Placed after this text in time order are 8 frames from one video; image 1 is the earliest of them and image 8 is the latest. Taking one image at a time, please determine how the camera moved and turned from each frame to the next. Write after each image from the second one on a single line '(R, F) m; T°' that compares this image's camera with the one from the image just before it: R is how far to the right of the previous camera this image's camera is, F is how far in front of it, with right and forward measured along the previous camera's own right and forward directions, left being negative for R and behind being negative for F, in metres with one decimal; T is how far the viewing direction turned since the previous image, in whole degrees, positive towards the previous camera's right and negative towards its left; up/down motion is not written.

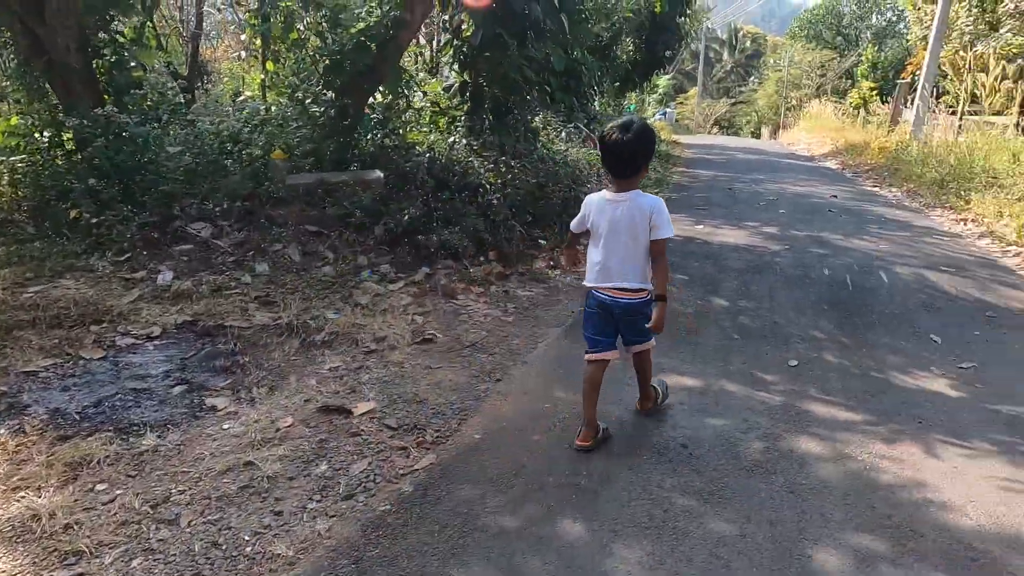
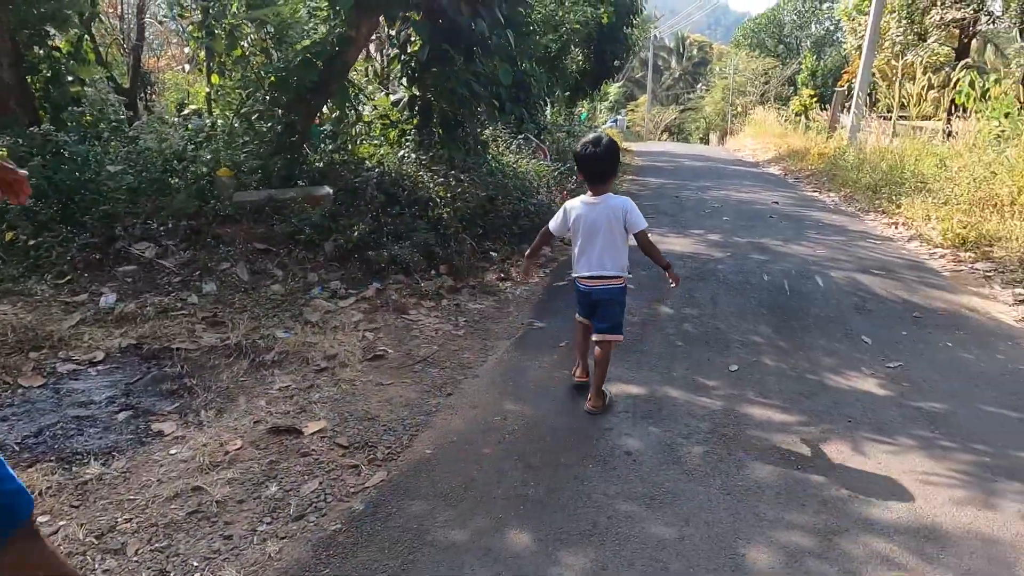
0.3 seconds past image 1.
(0.0, -0.1) m; +4°
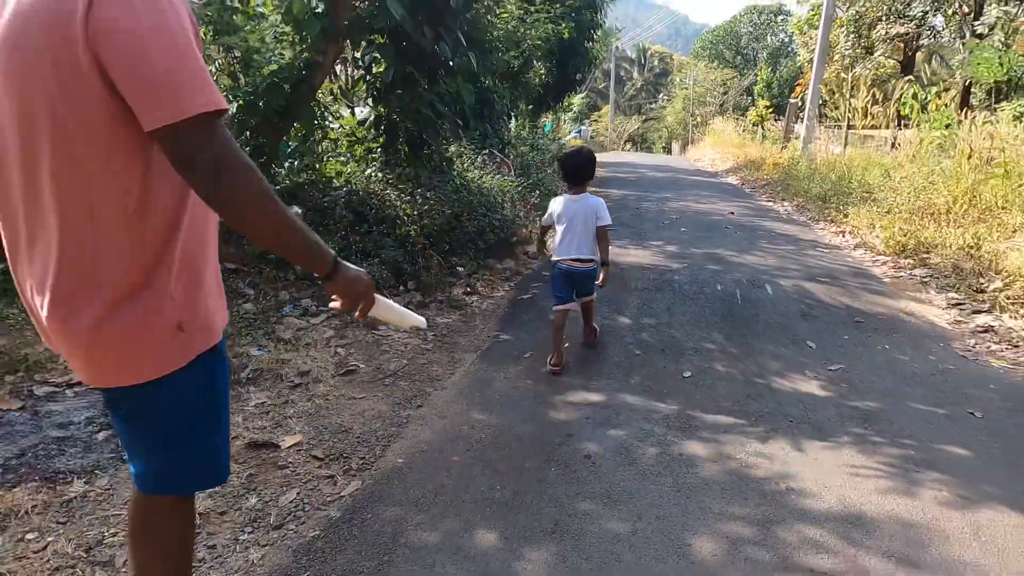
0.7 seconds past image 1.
(0.0, -0.2) m; +3°
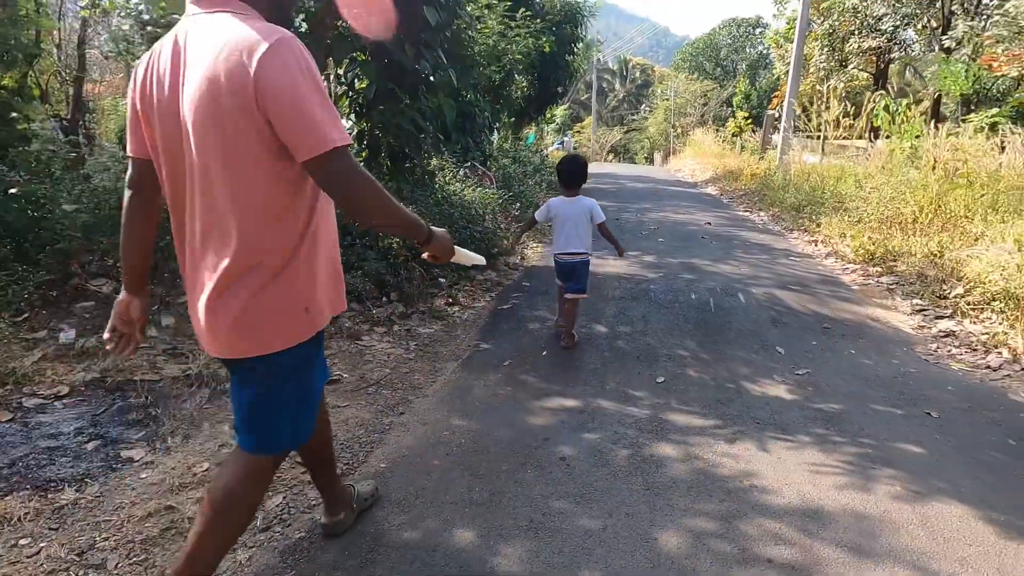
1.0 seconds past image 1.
(0.0, -0.1) m; +1°
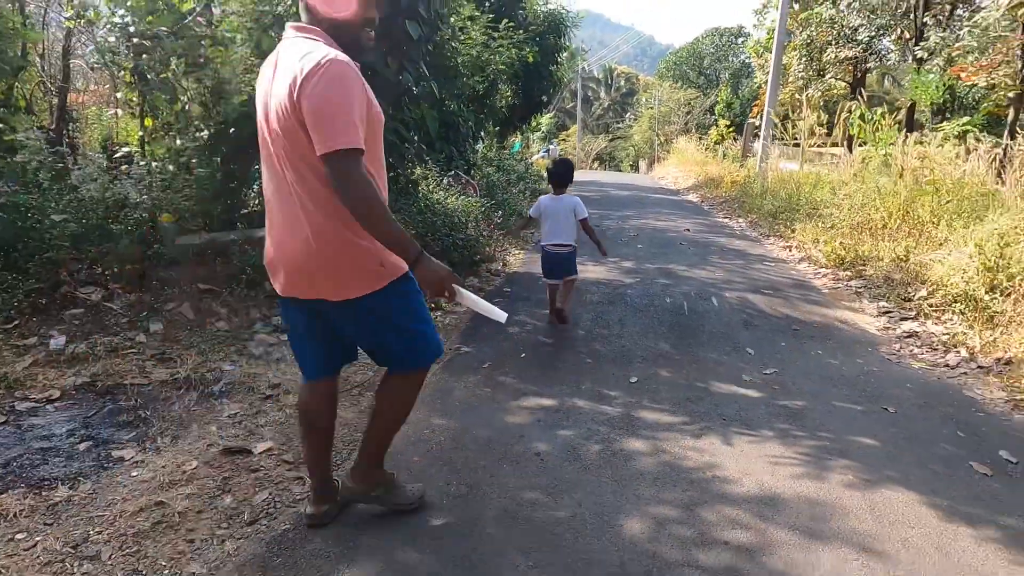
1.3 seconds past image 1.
(+0.1, -0.1) m; +1°
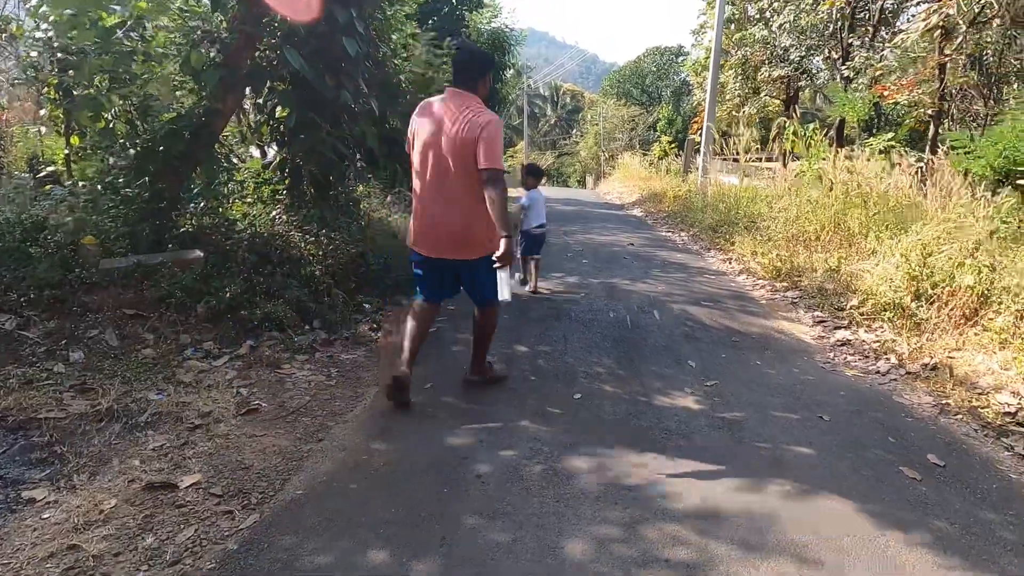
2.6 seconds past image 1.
(+0.1, 0.0) m; +4°
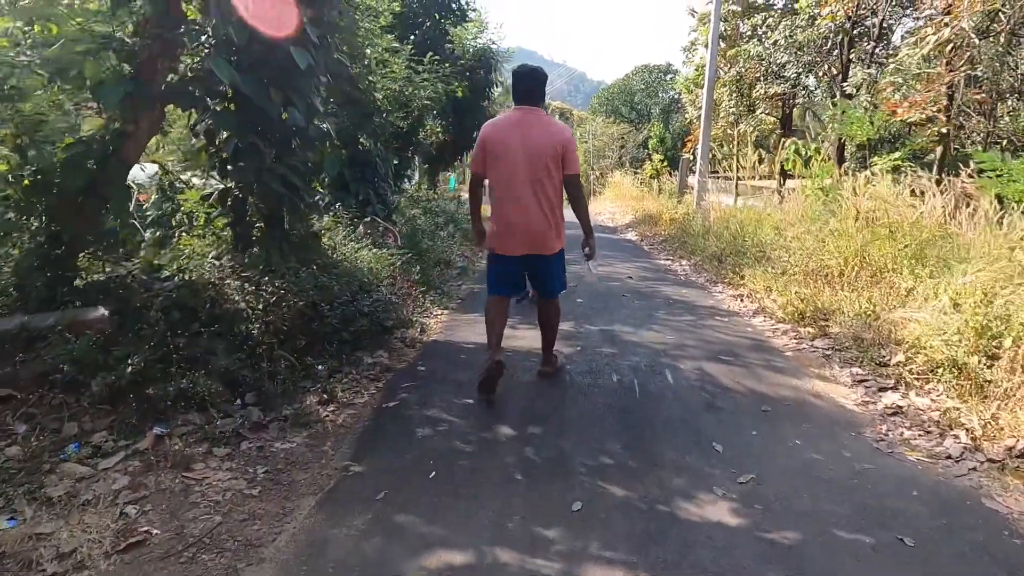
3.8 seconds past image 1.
(+0.1, +0.9) m; +1°
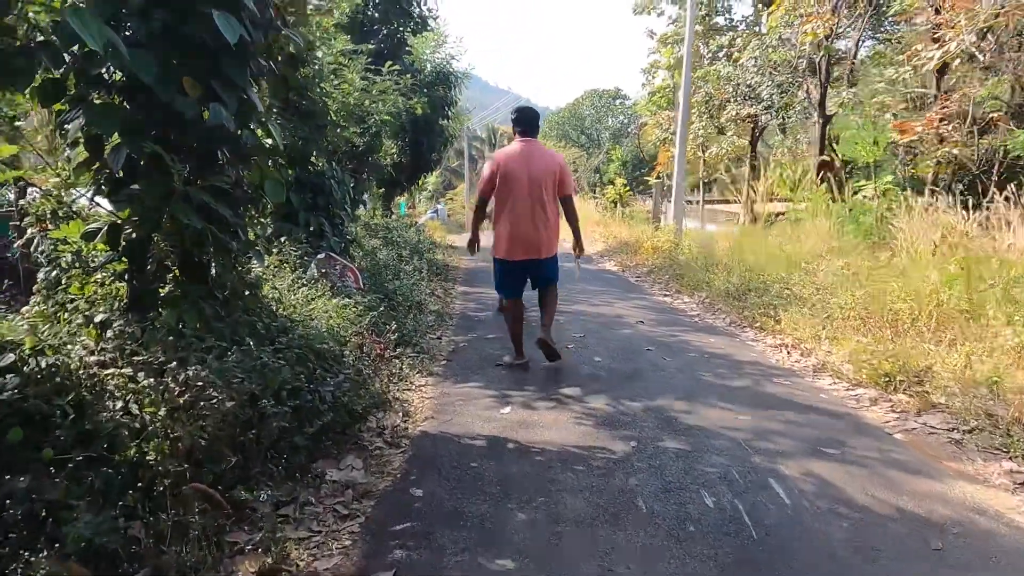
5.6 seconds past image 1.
(-0.4, +1.4) m; +5°
